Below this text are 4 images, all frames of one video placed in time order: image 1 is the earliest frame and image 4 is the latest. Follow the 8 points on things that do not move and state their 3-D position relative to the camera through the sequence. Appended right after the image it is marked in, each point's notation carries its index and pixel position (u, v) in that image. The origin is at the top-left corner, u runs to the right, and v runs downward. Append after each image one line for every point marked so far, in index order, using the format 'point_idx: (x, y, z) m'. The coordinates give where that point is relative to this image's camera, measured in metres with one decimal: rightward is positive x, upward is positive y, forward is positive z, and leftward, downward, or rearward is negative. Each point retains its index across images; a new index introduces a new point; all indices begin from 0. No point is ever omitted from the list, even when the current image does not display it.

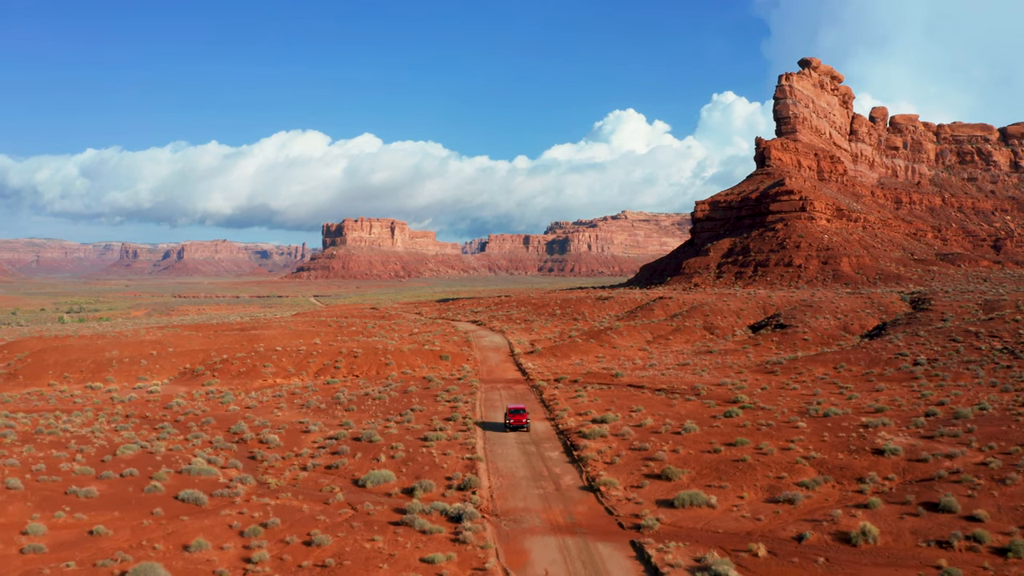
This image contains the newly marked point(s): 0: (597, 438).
0: (+3.0, -5.2, +18.3) m
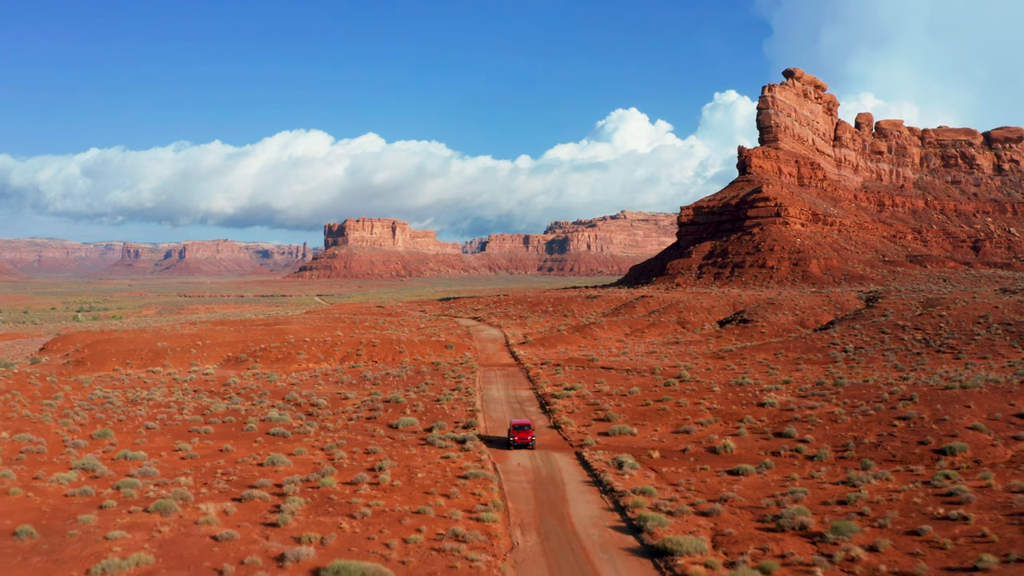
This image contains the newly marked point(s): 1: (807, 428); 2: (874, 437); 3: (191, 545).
0: (+2.5, -5.2, +24.7) m
1: (+11.0, -5.2, +19.5) m
2: (+12.6, -5.1, +18.3) m
3: (-6.1, -4.9, +10.1) m
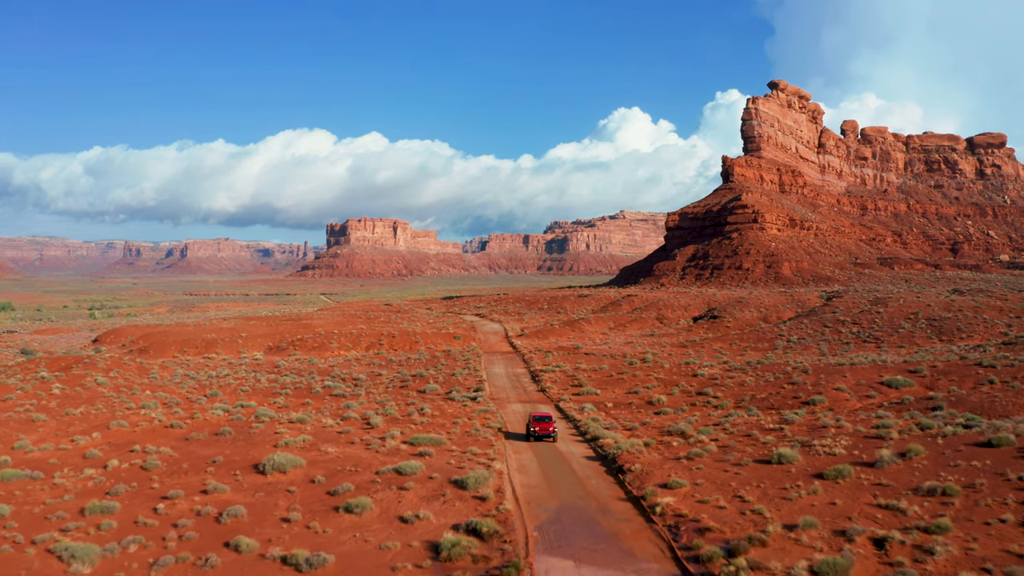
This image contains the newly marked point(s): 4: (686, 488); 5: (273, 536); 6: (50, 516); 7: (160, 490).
0: (+2.4, -5.2, +32.2) m
1: (+10.9, -5.2, +27.1) m
2: (+12.5, -5.2, +25.9) m
3: (-6.2, -5.0, +17.6) m
4: (+4.2, -4.8, +12.7) m
5: (-5.2, -5.3, +11.3) m
6: (-11.7, -5.7, +13.2) m
7: (-9.6, -5.5, +14.3) m
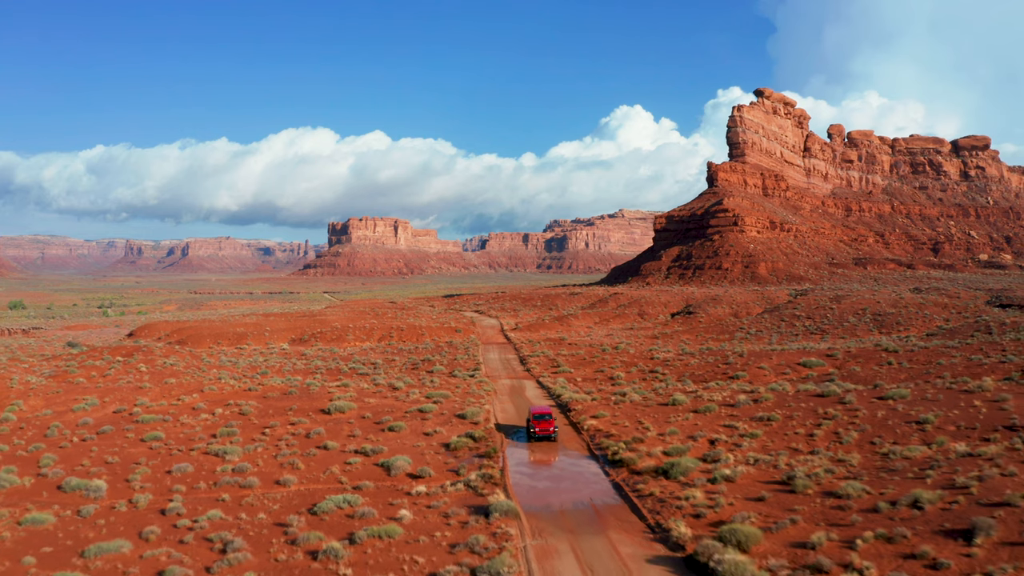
0: (+1.8, -5.2, +39.1) m
1: (+10.3, -5.2, +33.9) m
2: (+11.9, -5.2, +32.7) m
3: (-6.8, -5.0, +24.5) m
4: (+3.6, -4.8, +19.5) m
5: (-5.8, -5.4, +18.2) m
6: (-12.3, -5.8, +20.1) m
7: (-10.2, -5.5, +21.1) m
